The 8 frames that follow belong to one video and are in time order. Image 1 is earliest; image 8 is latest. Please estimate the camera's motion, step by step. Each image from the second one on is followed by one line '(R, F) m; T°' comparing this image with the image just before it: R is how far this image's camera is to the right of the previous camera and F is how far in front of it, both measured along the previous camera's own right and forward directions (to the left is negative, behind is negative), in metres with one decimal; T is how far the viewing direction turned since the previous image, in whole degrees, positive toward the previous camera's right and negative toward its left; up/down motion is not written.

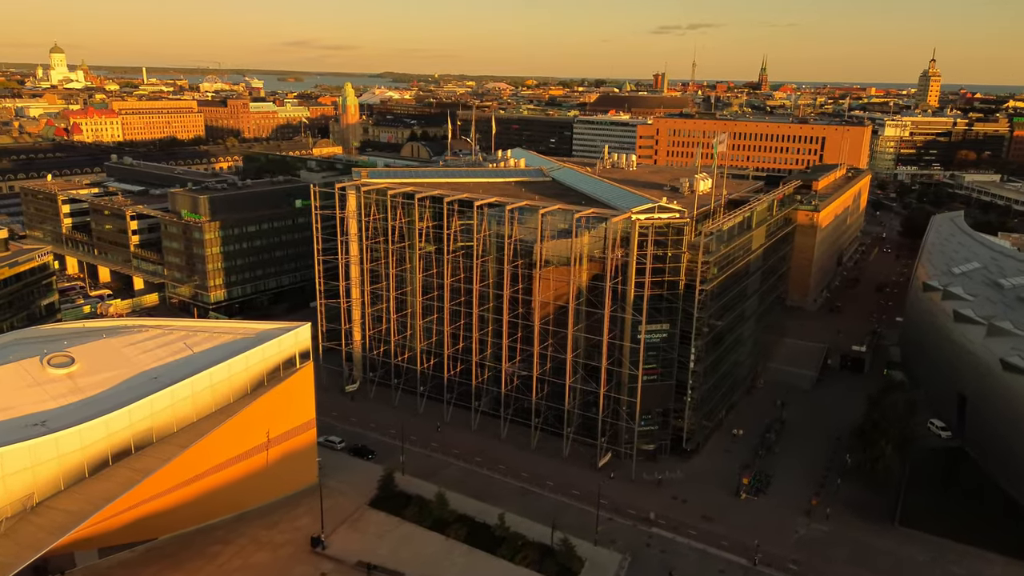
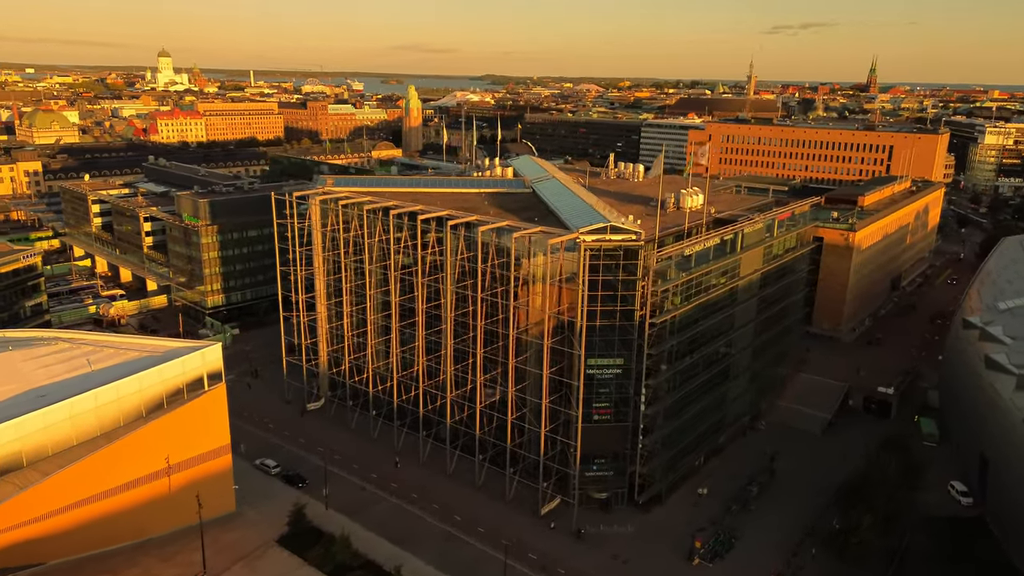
(+10.1, +5.6) m; -7°
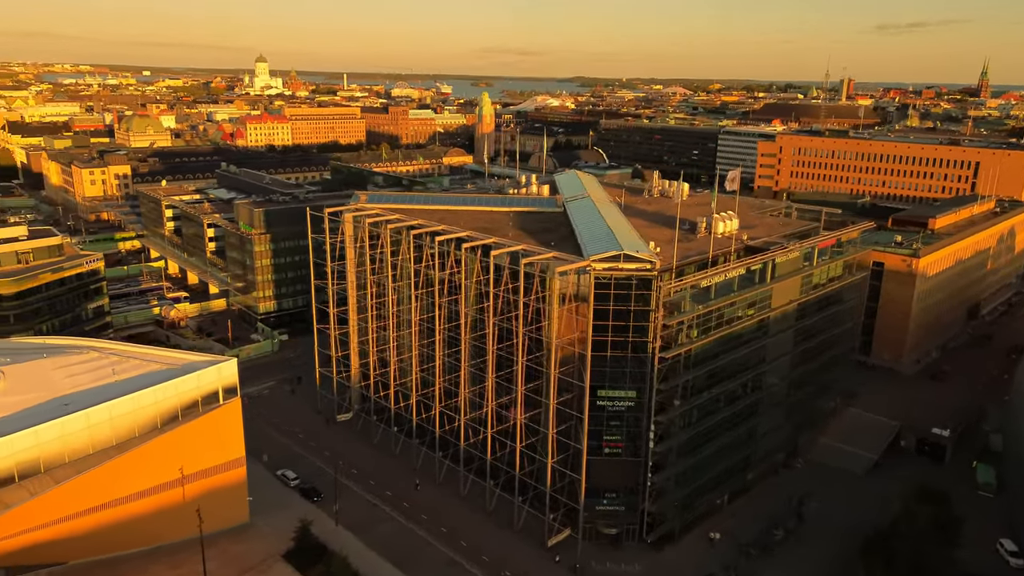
(+4.5, +1.0) m; -6°
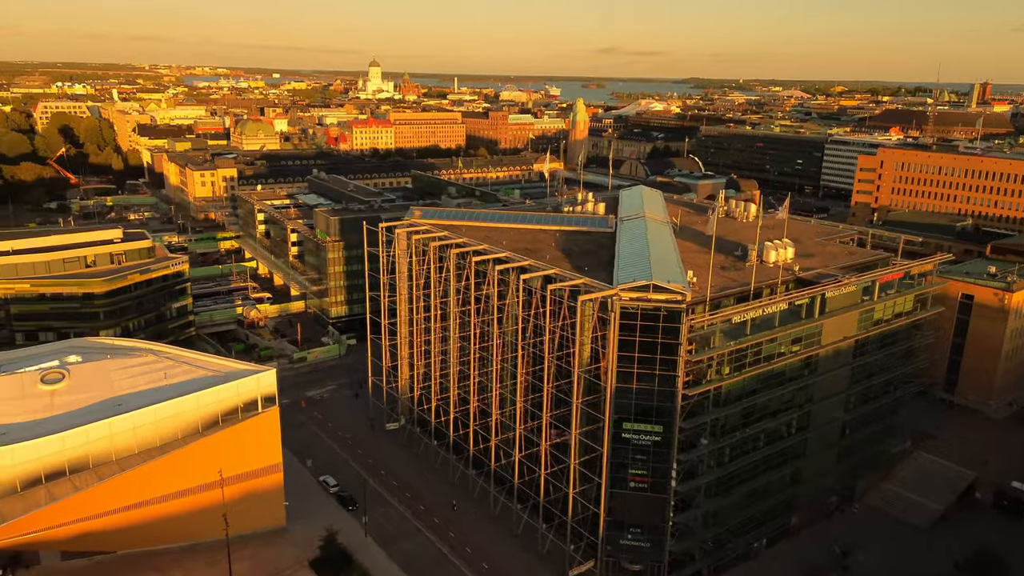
(+4.7, +0.6) m; -8°
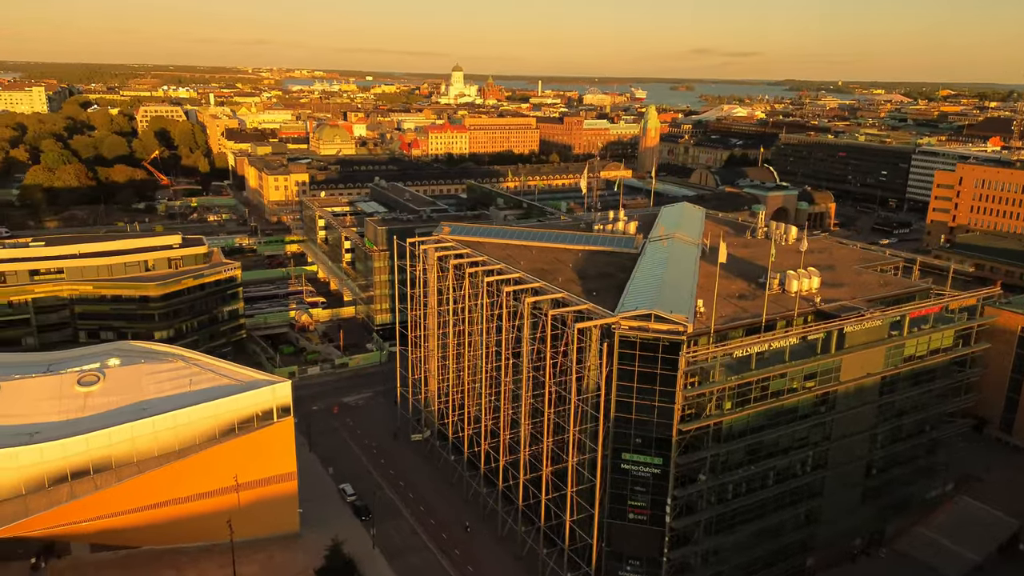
(+4.8, +0.2) m; -6°
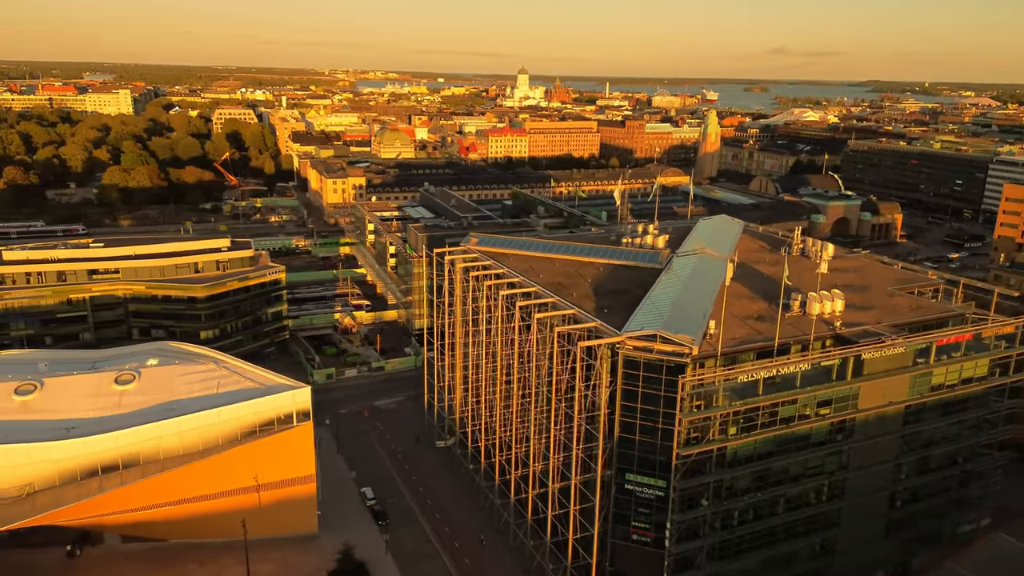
(+3.5, -0.1) m; -5°
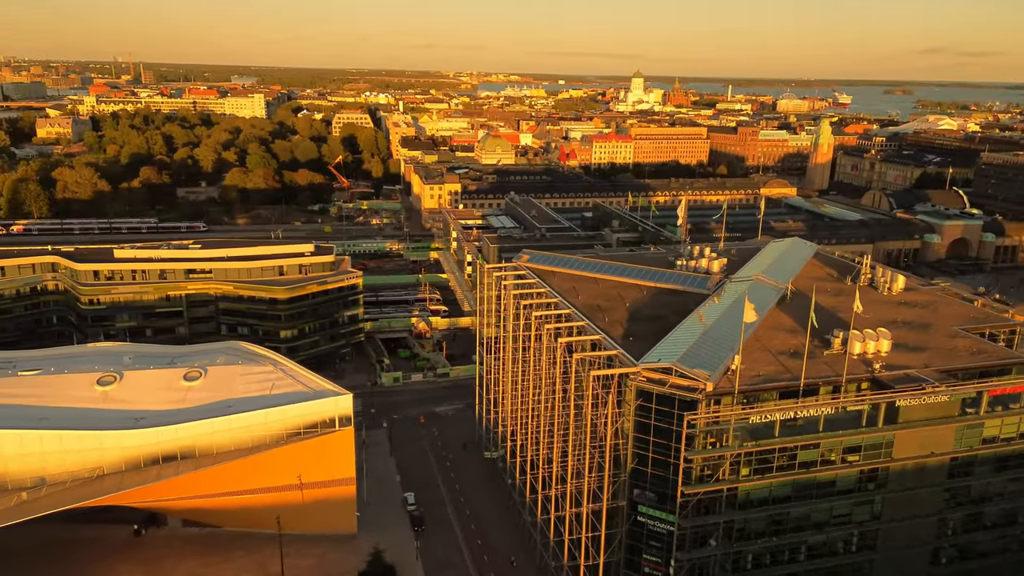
(+5.5, -0.3) m; -9°
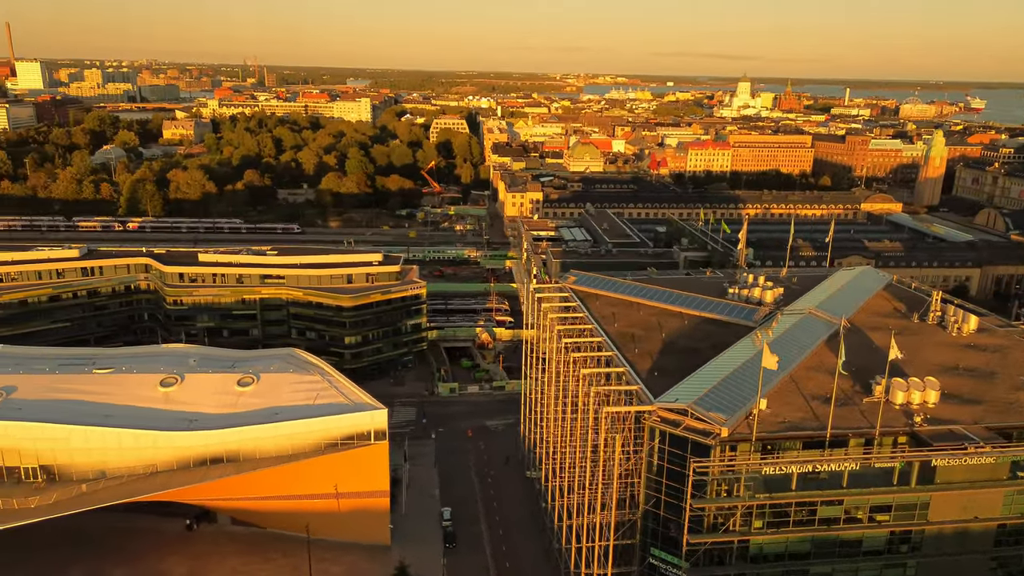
(+4.7, +0.5) m; -8°
